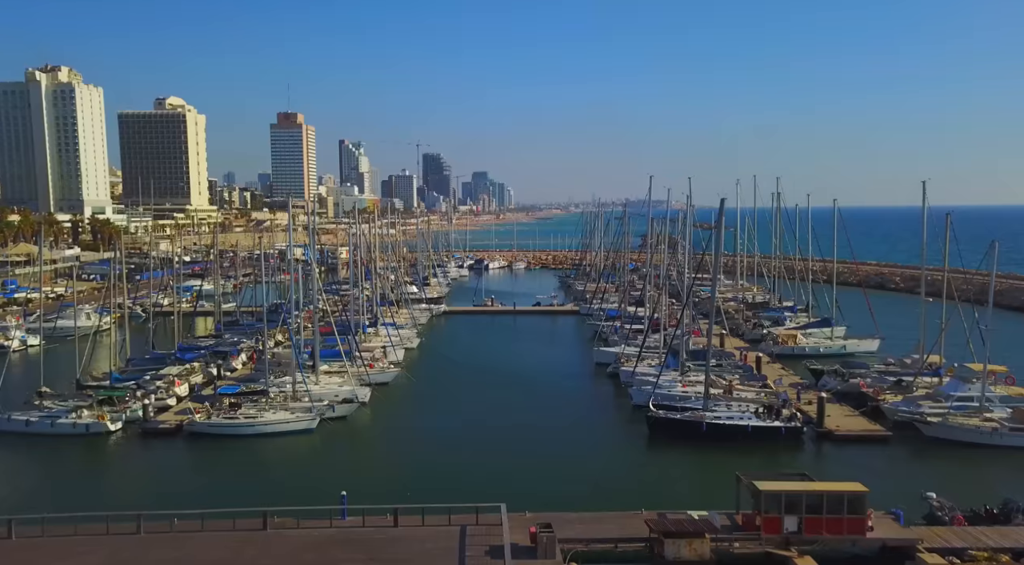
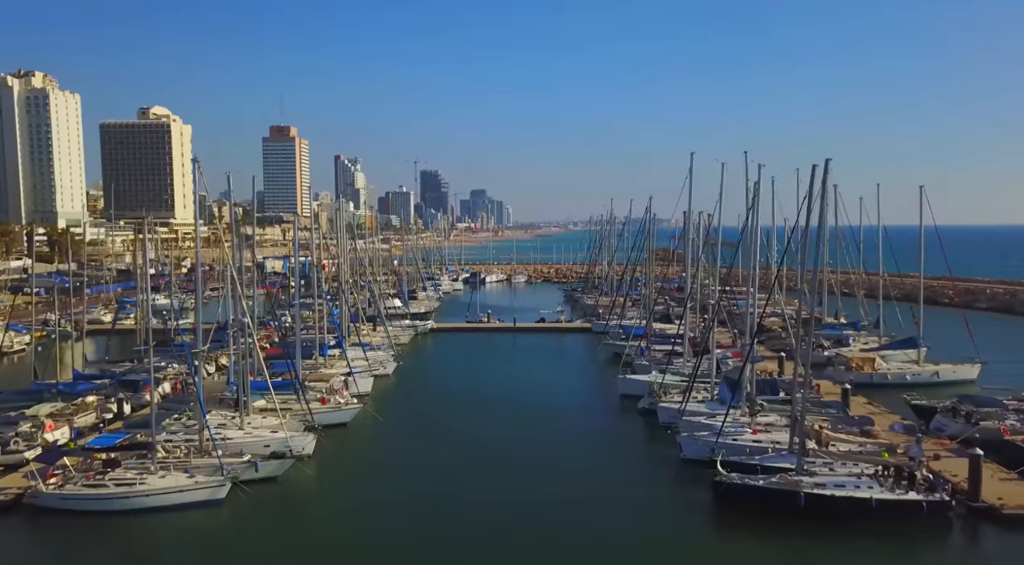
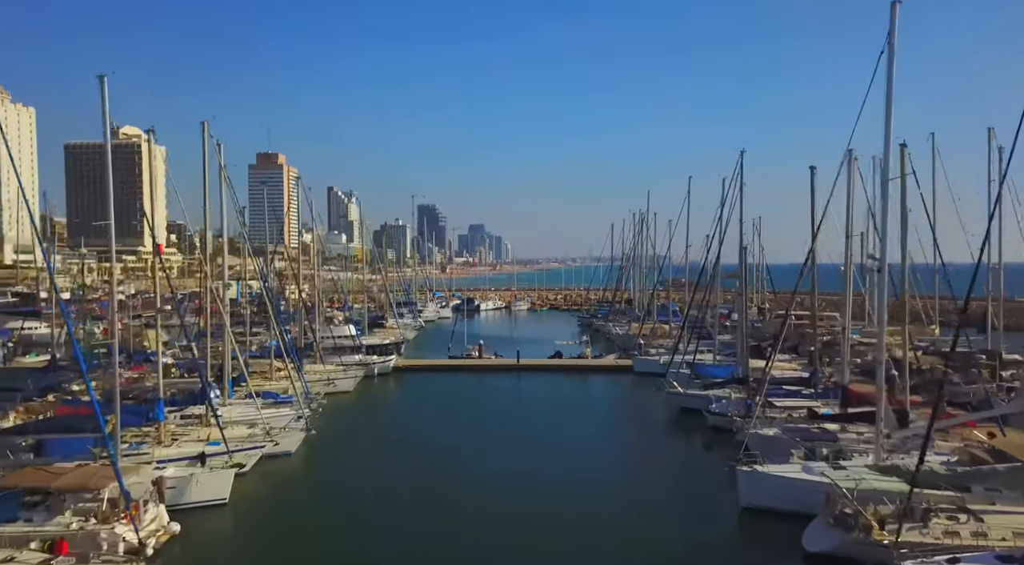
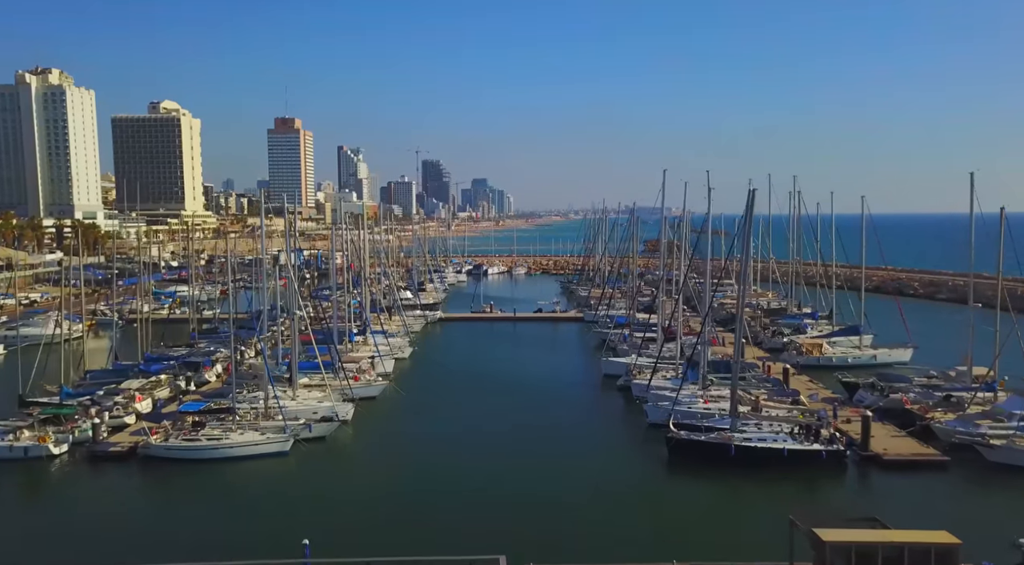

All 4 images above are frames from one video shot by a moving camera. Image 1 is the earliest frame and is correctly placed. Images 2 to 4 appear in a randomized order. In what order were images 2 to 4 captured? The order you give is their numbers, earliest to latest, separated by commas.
4, 2, 3
